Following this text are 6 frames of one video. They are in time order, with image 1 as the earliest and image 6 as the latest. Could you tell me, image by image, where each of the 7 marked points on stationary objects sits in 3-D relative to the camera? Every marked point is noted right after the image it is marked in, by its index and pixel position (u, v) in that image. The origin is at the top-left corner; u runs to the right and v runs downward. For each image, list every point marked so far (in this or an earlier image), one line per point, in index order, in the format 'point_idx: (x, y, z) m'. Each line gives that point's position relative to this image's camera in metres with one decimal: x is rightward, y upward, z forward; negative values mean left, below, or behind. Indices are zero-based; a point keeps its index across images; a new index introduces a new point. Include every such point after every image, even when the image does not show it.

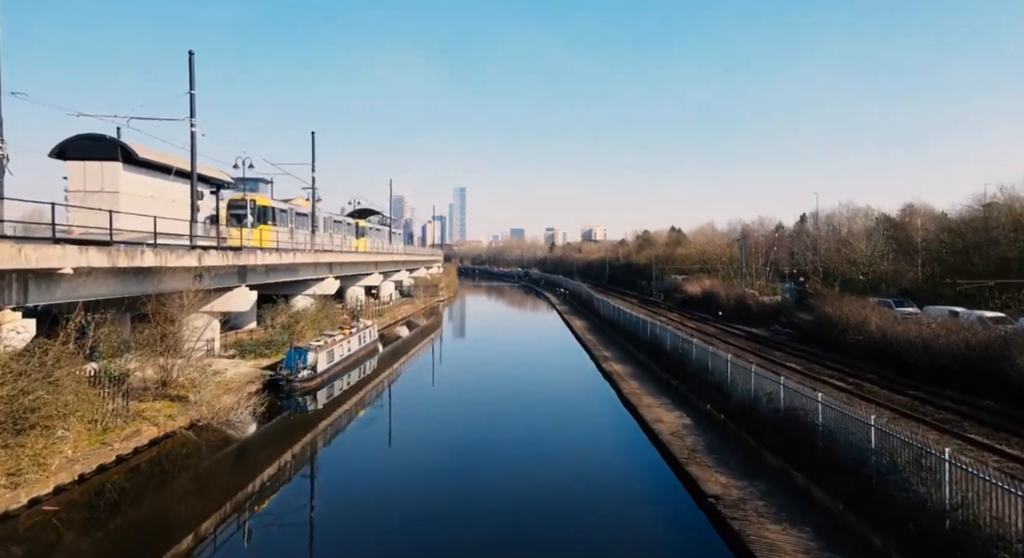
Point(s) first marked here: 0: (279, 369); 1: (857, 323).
0: (-5.7, -2.2, +15.2) m
1: (+10.5, -1.4, +19.0) m
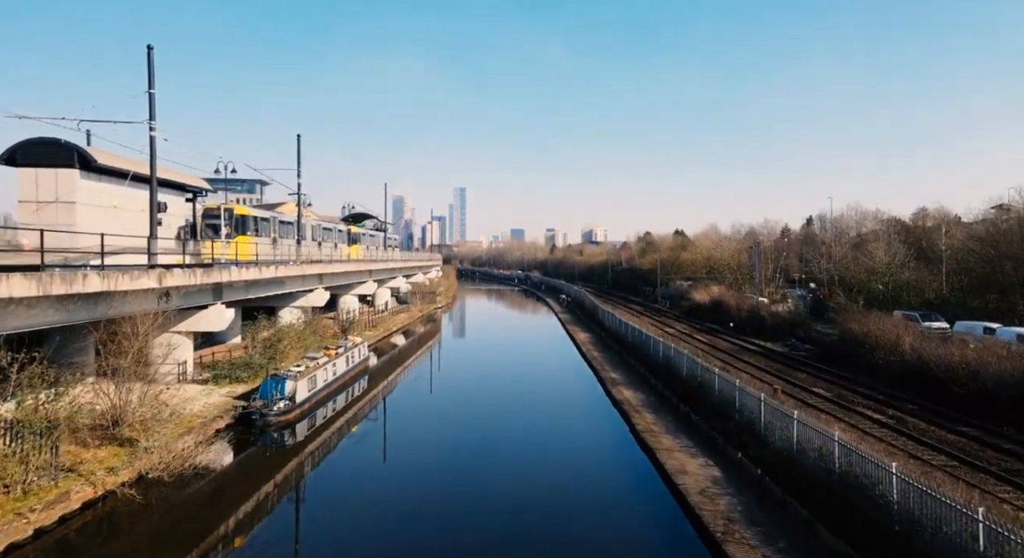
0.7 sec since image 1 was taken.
0: (-5.7, -2.6, +13.6) m
1: (+10.5, -1.8, +17.5) m
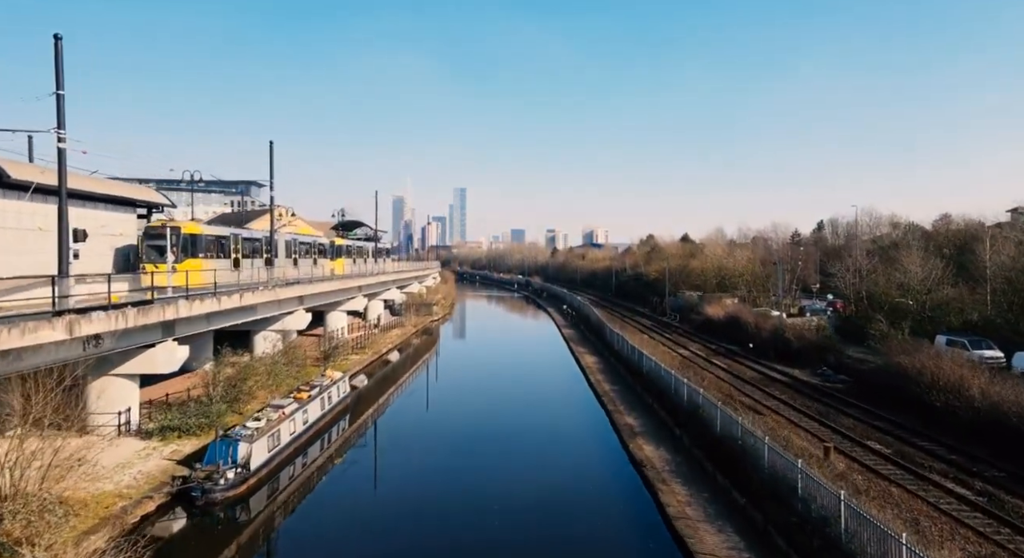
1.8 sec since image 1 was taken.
0: (-5.7, -3.4, +11.2) m
1: (+10.6, -2.5, +15.1) m
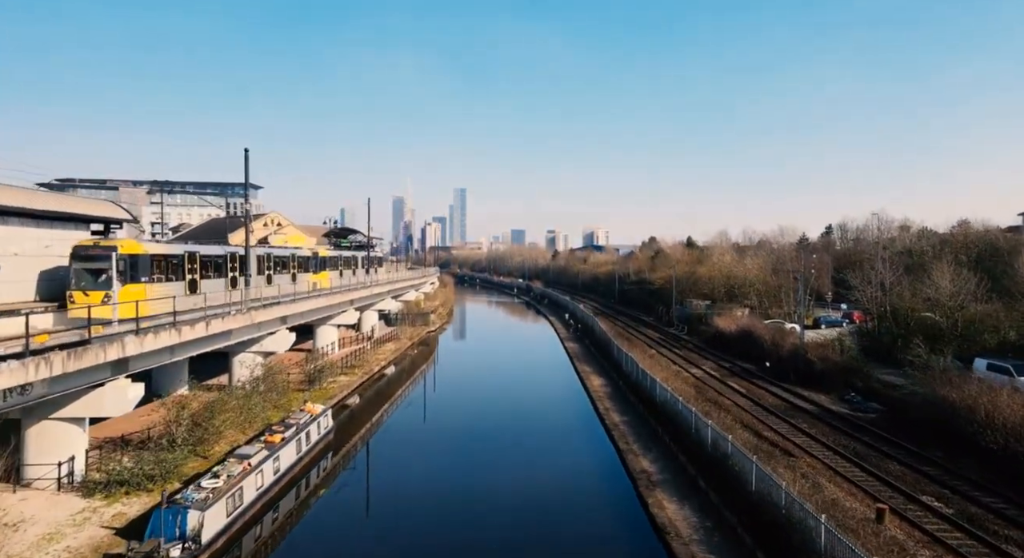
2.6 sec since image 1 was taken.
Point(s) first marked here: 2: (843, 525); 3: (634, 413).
0: (-5.6, -3.9, +9.4) m
1: (+10.6, -3.1, +13.3) m
2: (+4.8, -3.6, +9.2) m
3: (+3.7, -4.1, +19.1) m
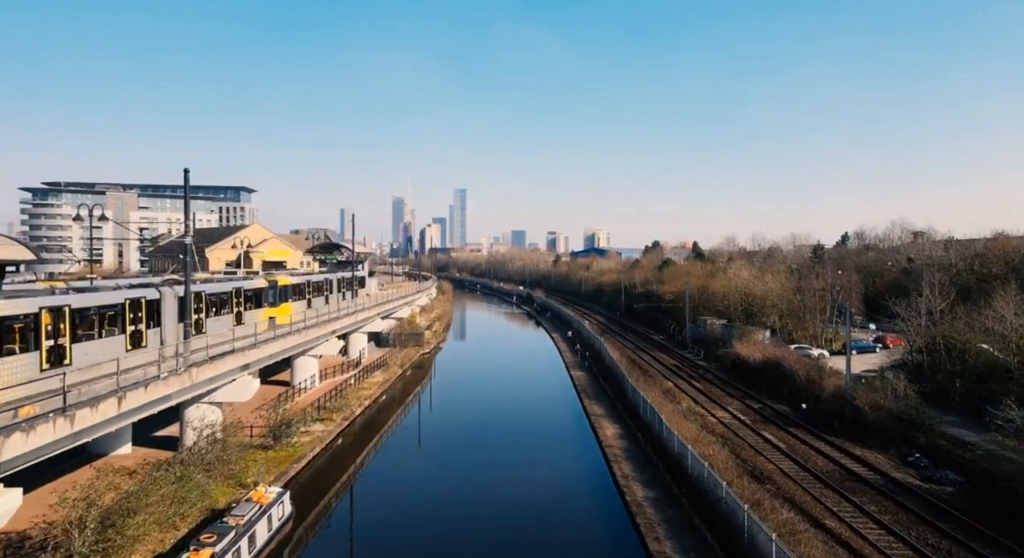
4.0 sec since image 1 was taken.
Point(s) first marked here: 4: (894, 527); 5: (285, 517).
0: (-5.6, -5.0, +6.3) m
1: (+10.6, -4.2, +10.1) m
2: (+4.9, -4.7, +6.1) m
3: (+3.7, -5.1, +15.9) m
4: (+7.7, -5.1, +12.8) m
5: (-4.9, -5.1, +13.7) m
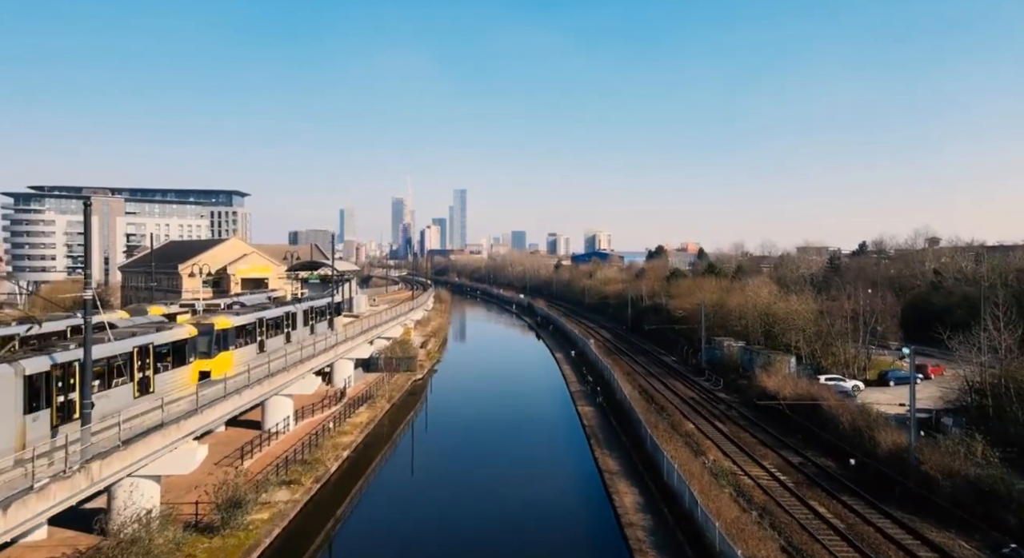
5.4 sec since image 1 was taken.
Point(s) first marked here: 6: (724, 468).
0: (-5.6, -6.1, +3.1) m
1: (+10.6, -5.3, +6.9) m
2: (+4.9, -5.7, +2.8) m
3: (+3.7, -6.2, +12.7) m
4: (+7.7, -6.1, +9.6) m
5: (-4.9, -6.2, +10.4) m
6: (+6.6, -5.7, +19.4) m
